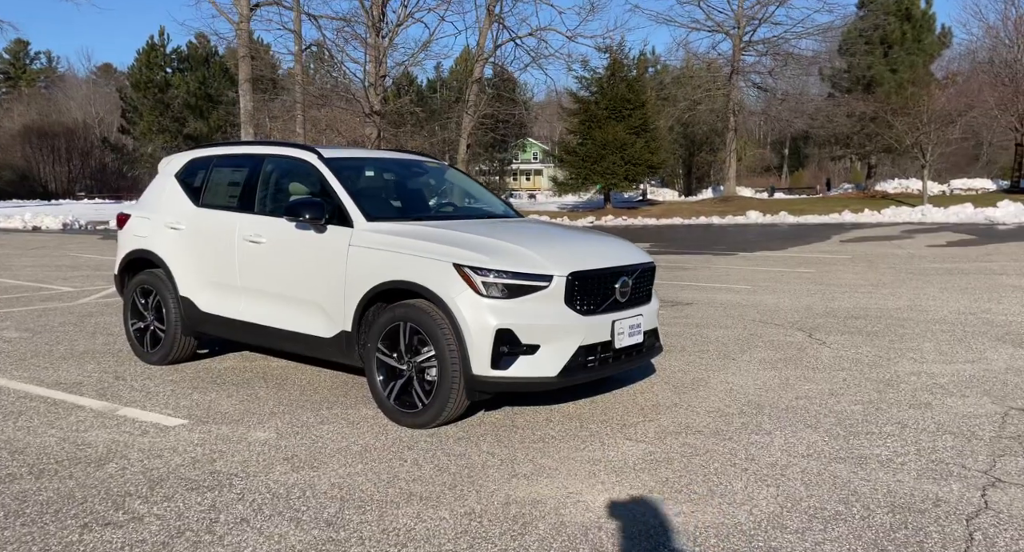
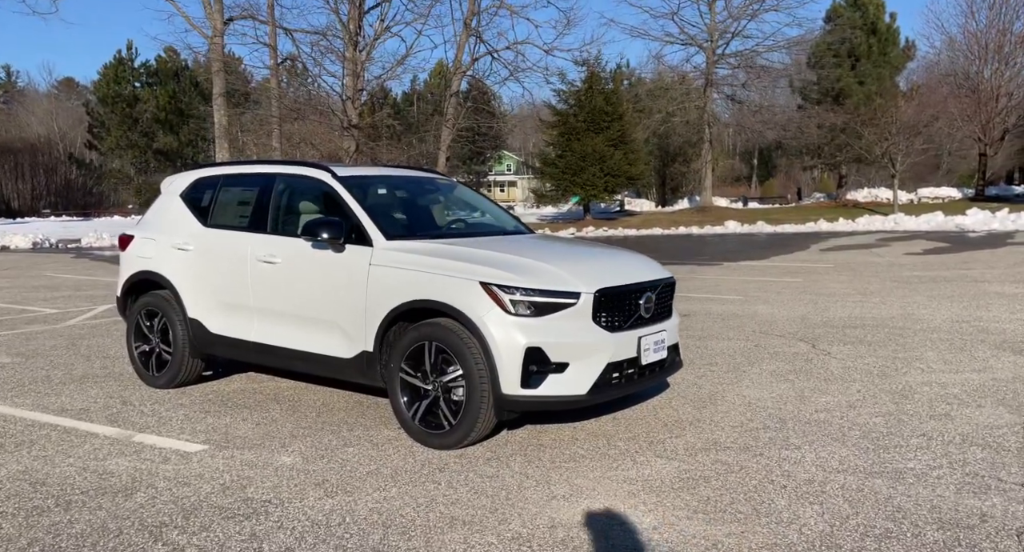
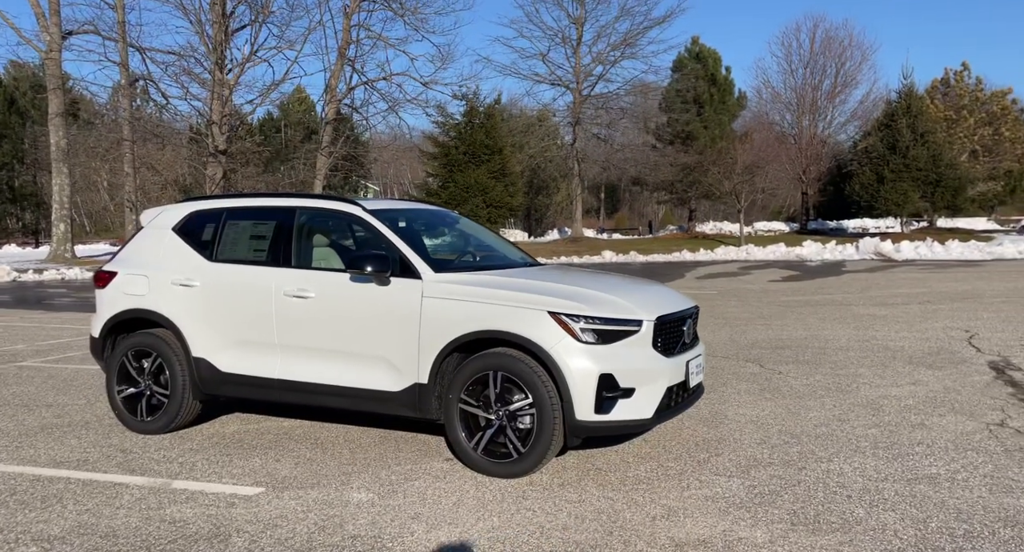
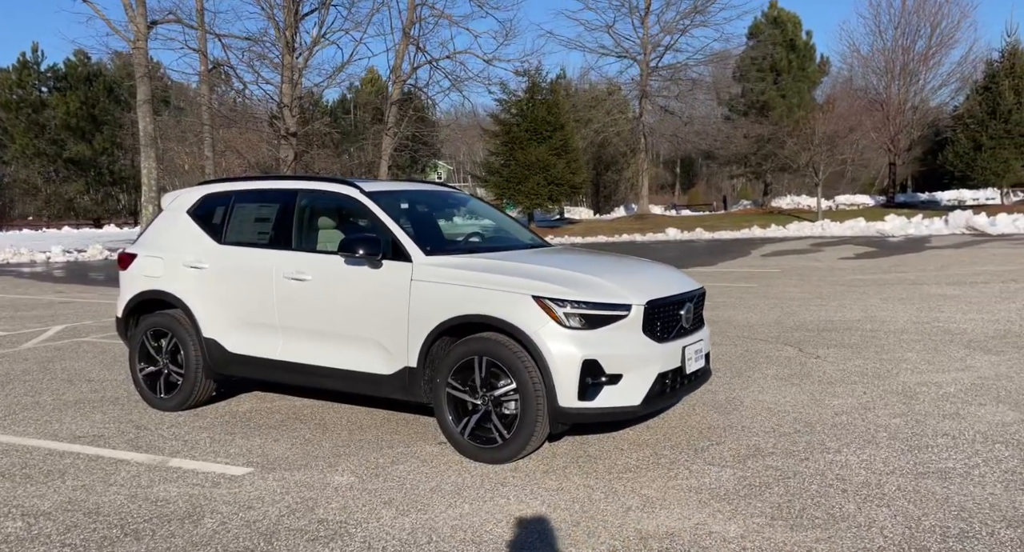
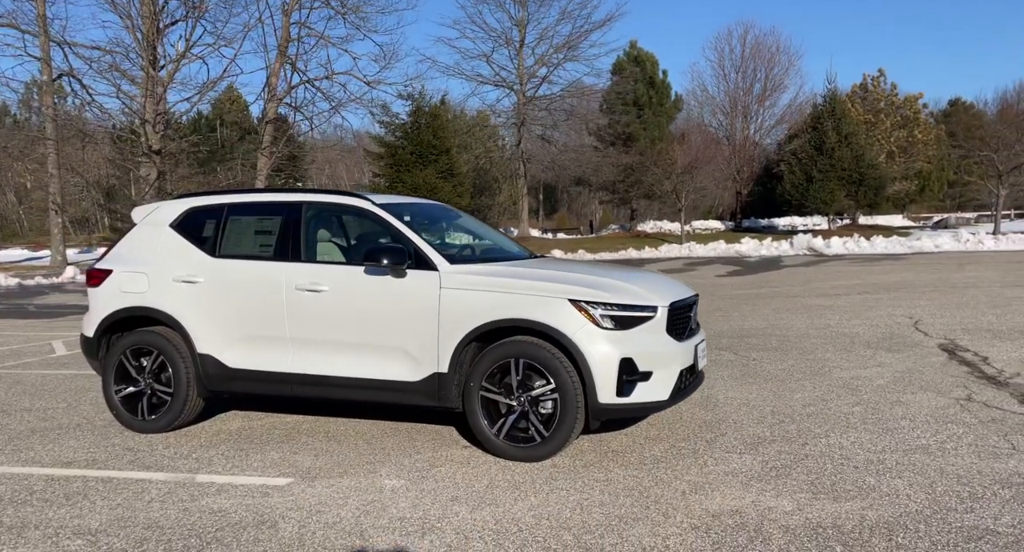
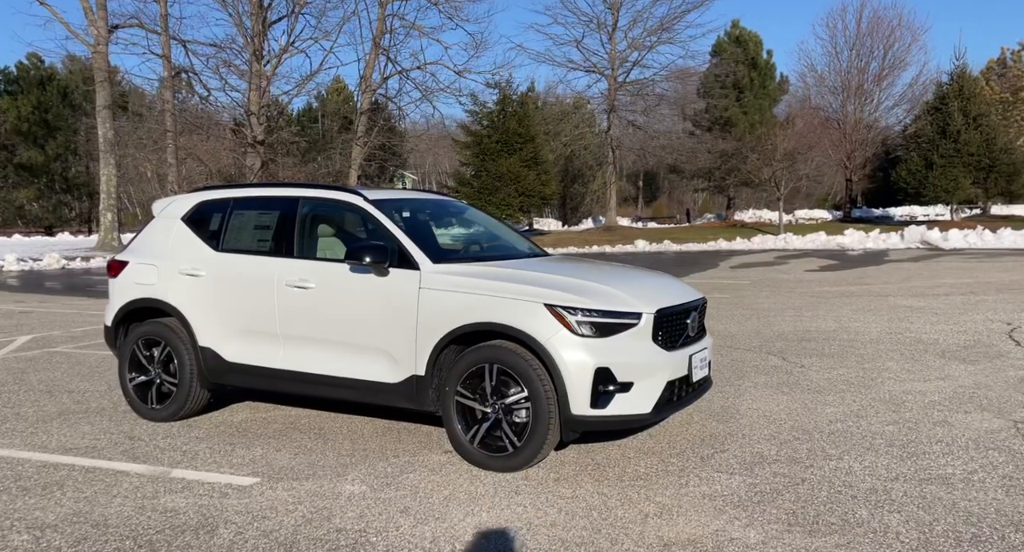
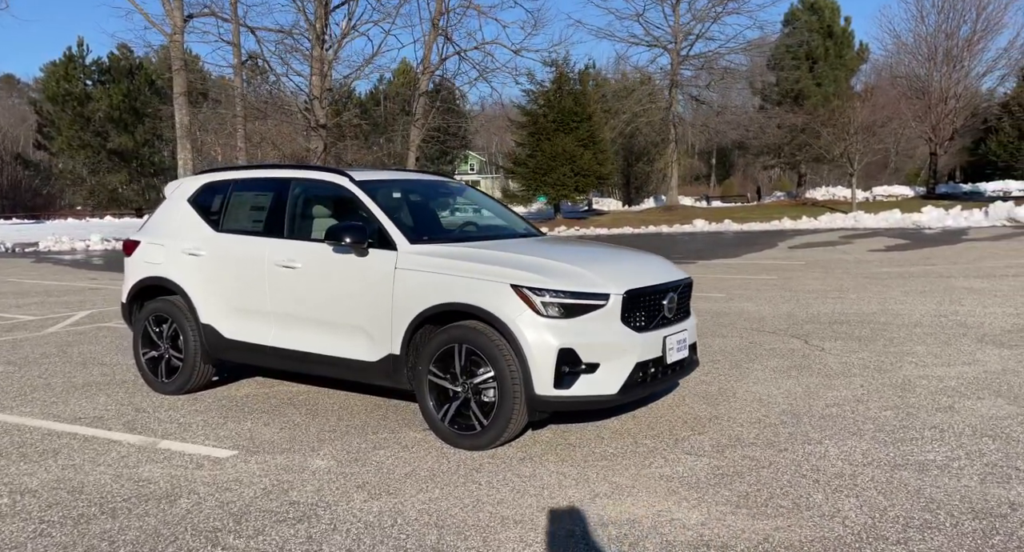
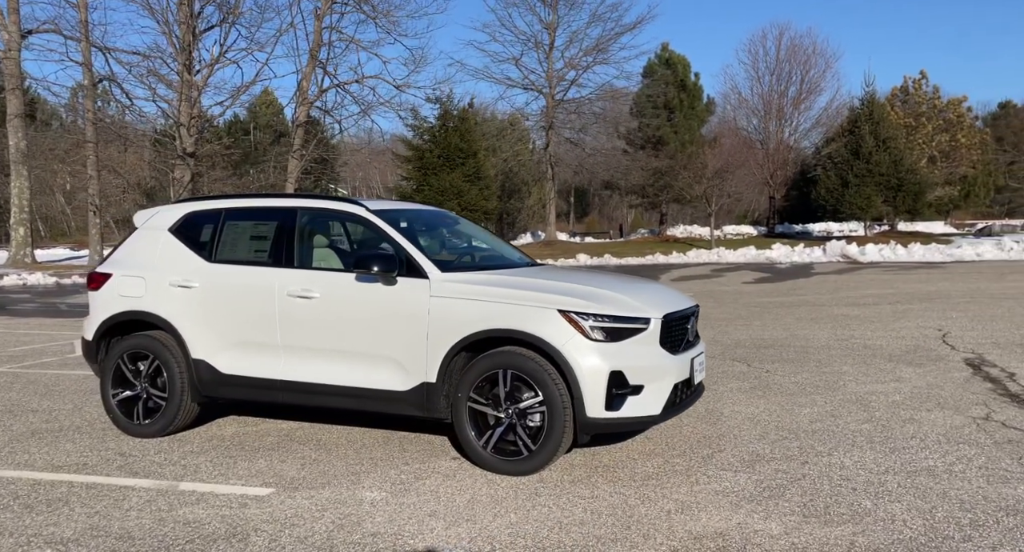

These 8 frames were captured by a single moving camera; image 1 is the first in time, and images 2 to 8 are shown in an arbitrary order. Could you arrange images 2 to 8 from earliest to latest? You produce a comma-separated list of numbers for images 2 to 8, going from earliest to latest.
2, 7, 4, 6, 3, 8, 5
